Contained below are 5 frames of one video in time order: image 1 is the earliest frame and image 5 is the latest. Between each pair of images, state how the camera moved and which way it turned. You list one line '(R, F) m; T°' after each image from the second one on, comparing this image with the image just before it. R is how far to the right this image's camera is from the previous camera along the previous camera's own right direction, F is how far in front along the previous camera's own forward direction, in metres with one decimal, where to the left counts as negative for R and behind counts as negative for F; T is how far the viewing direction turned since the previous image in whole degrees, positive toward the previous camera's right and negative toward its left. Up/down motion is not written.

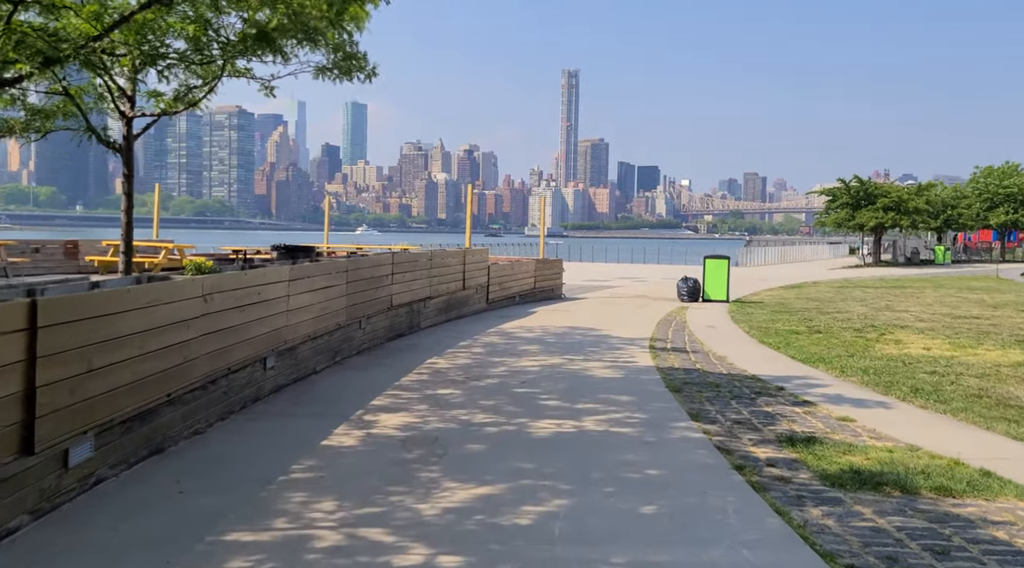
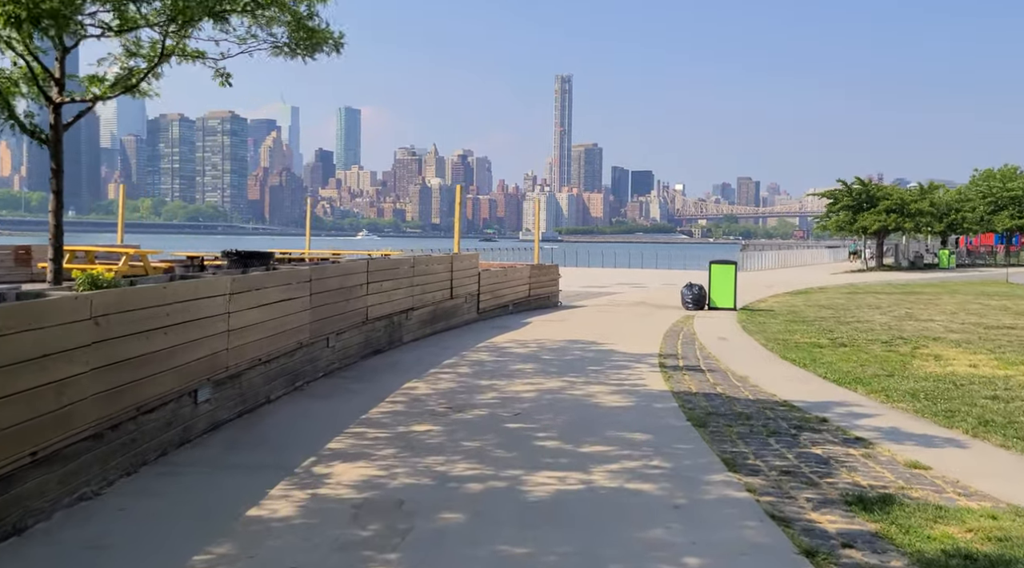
(0.0, +1.6) m; 0°
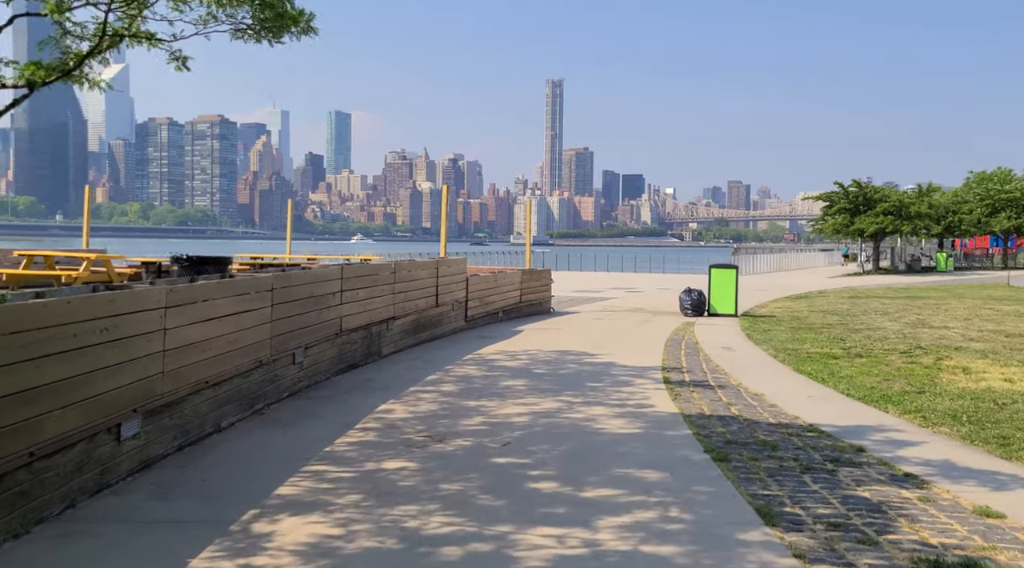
(0.0, +1.2) m; +1°
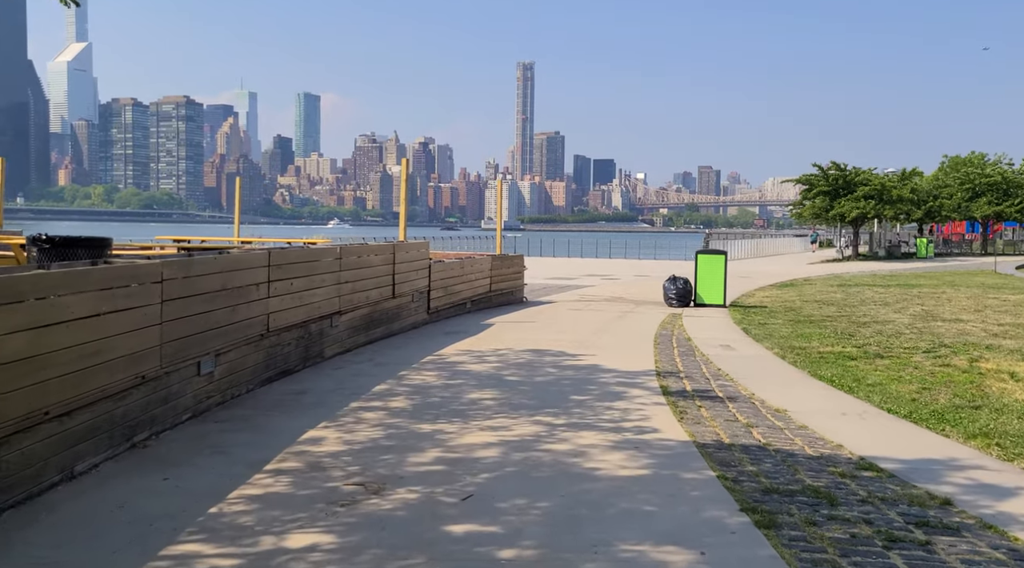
(0.0, +2.0) m; +2°
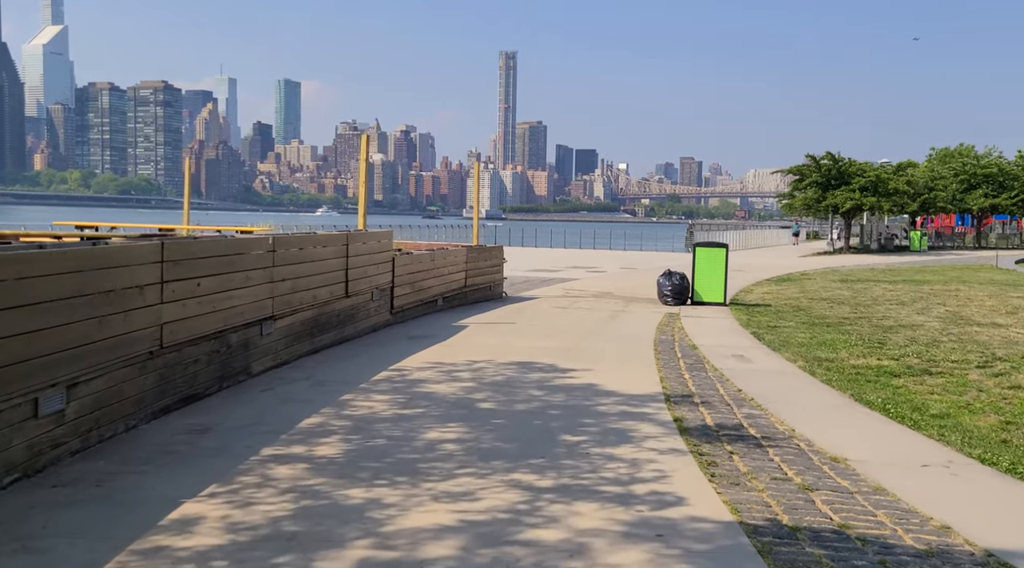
(+0.1, +2.1) m; +1°
